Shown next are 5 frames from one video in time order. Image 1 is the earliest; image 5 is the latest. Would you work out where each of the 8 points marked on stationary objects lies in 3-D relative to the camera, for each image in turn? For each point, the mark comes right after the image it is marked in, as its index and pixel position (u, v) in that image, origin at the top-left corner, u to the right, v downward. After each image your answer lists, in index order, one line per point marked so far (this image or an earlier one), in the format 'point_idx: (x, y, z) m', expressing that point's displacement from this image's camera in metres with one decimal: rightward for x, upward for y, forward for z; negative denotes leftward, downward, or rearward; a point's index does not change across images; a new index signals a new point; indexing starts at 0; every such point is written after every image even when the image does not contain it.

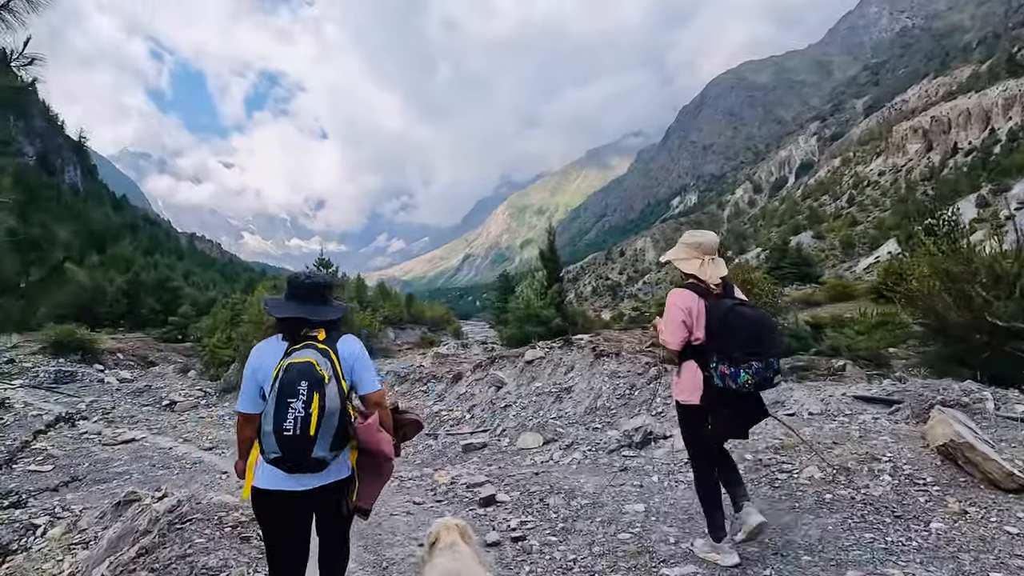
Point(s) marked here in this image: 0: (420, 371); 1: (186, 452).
0: (-3.0, -2.7, +17.9) m
1: (-8.0, -4.0, +13.2) m
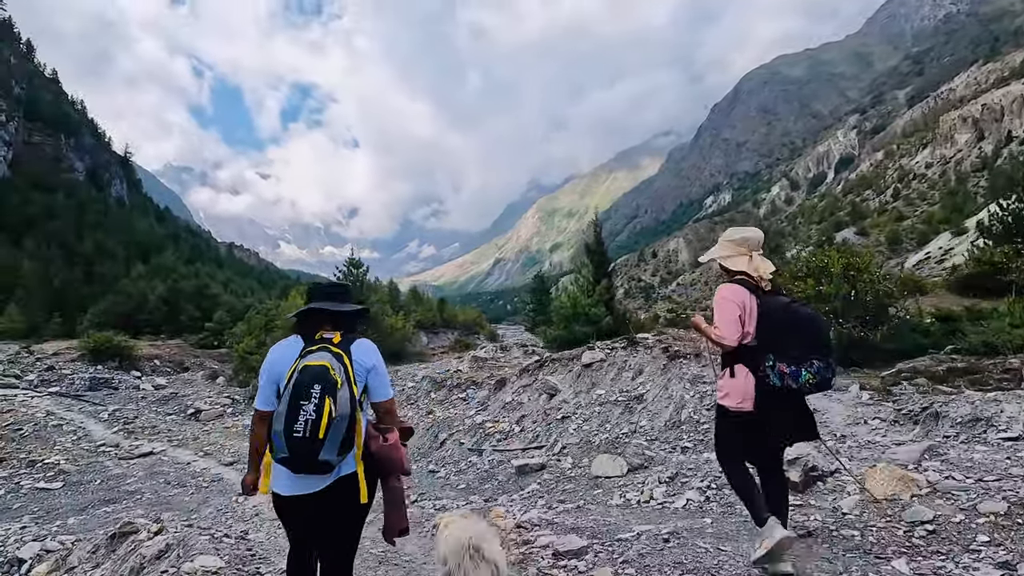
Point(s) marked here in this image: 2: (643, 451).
0: (-1.6, -2.7, +16.4) m
1: (-6.8, -4.0, +12.0) m
2: (+1.8, -2.3, +7.6) m
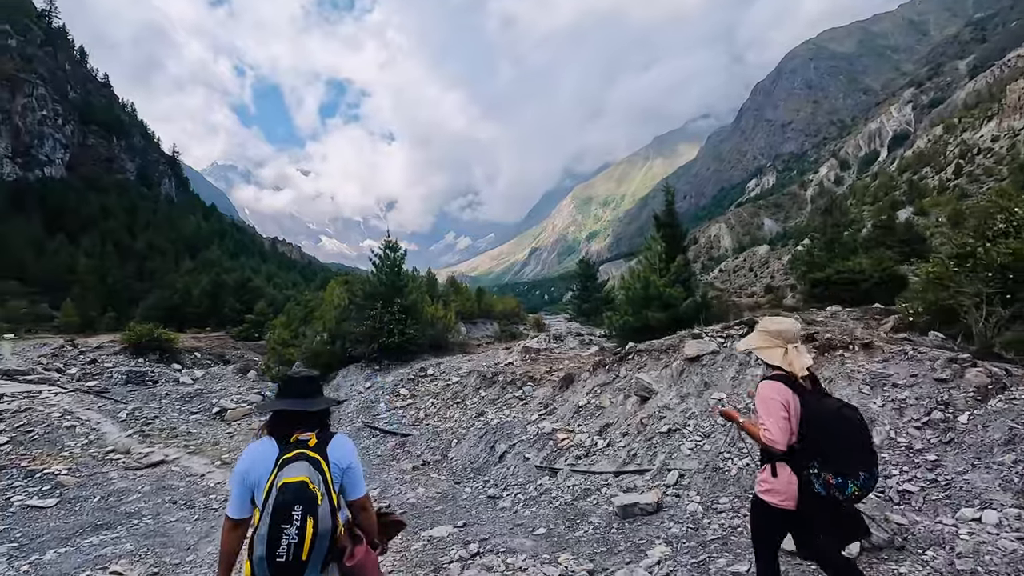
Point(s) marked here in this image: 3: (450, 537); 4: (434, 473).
0: (0.0, -2.2, +14.1) m
1: (-5.5, -3.6, +10.2) m
2: (+2.8, -1.9, +5.1) m
3: (-0.7, -2.9, +6.2) m
4: (-1.3, -3.2, +9.3) m
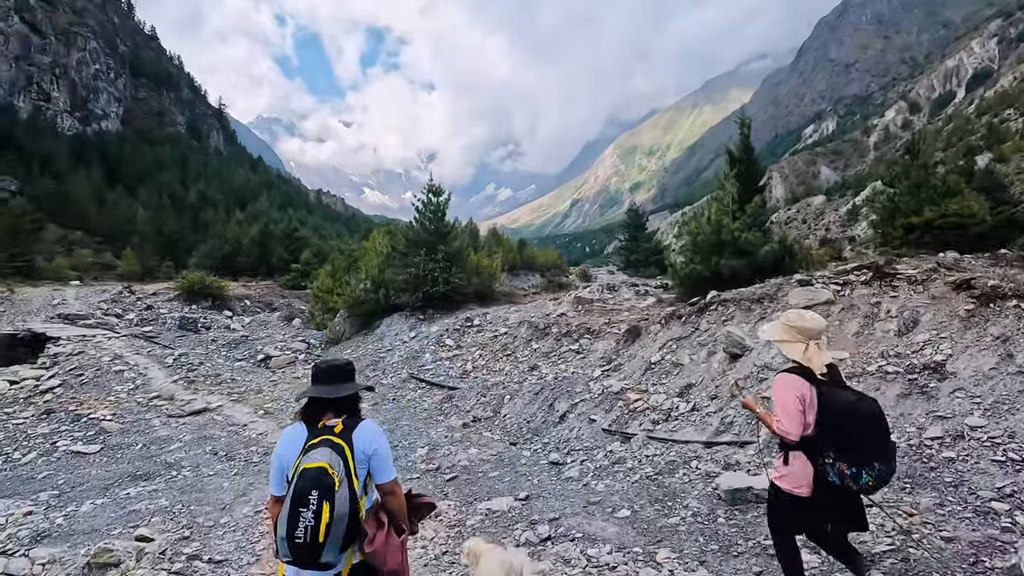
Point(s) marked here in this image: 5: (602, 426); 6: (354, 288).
0: (+1.3, -0.8, +13.1) m
1: (-4.5, -2.6, +9.7) m
2: (+3.5, -1.4, +3.9) m
3: (0.0, -2.2, +5.4) m
4: (-0.4, -2.2, +8.5) m
5: (+1.2, -1.8, +7.1) m
6: (-5.8, 0.0, +19.9) m
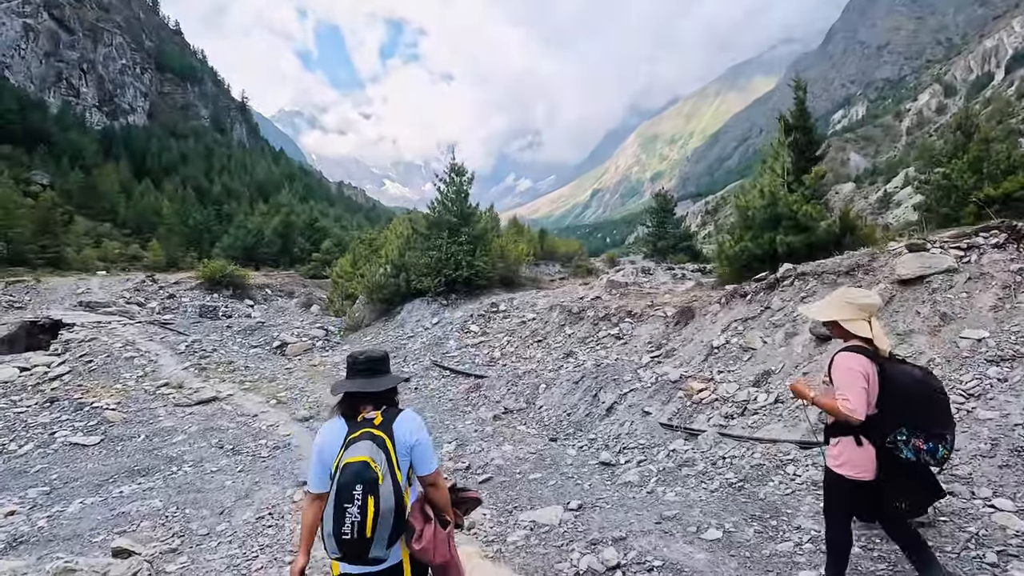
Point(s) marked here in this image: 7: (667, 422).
0: (+2.0, -0.4, +12.0) m
1: (-3.9, -2.2, +8.8) m
2: (+3.8, -1.1, +2.8) m
3: (+0.4, -1.9, +4.3) m
4: (+0.1, -1.9, +7.5) m
5: (+1.7, -1.5, +6.1) m
6: (-4.9, +0.5, +19.1) m
7: (+1.7, -1.5, +5.9) m
